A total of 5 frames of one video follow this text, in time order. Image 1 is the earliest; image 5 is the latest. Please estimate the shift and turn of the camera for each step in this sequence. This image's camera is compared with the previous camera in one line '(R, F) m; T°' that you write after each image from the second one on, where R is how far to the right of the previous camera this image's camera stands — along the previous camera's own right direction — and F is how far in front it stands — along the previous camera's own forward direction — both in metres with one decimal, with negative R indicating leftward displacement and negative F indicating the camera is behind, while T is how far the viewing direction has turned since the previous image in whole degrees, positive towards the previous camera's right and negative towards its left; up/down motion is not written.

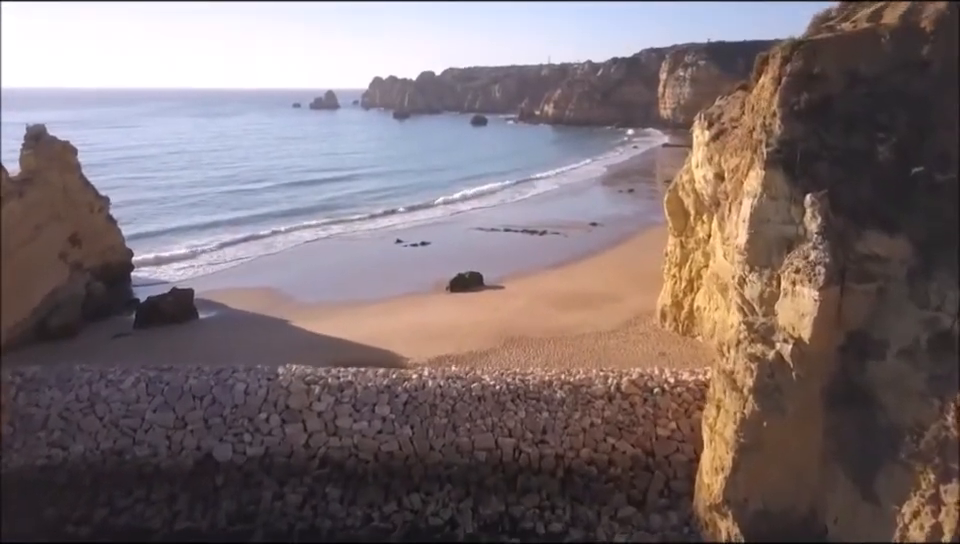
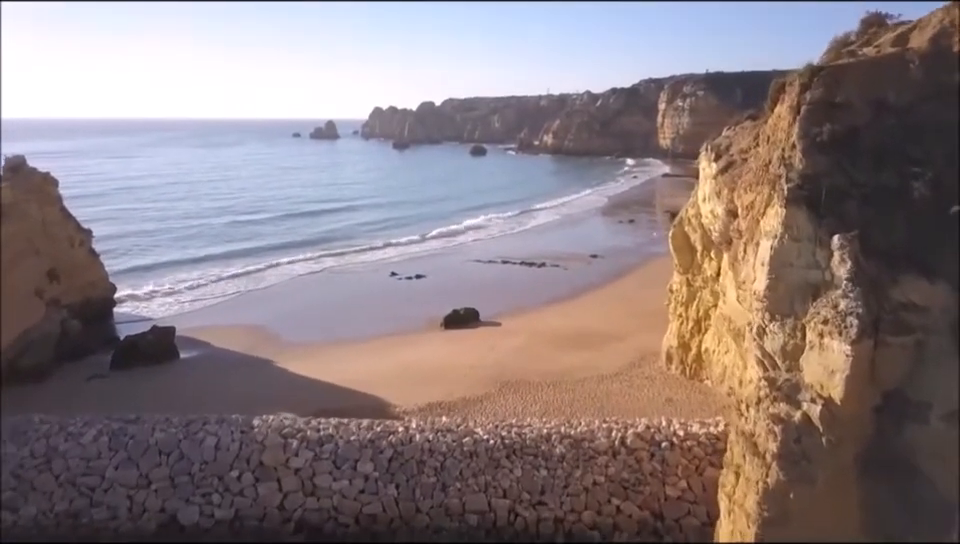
(+0.1, +0.7) m; 0°
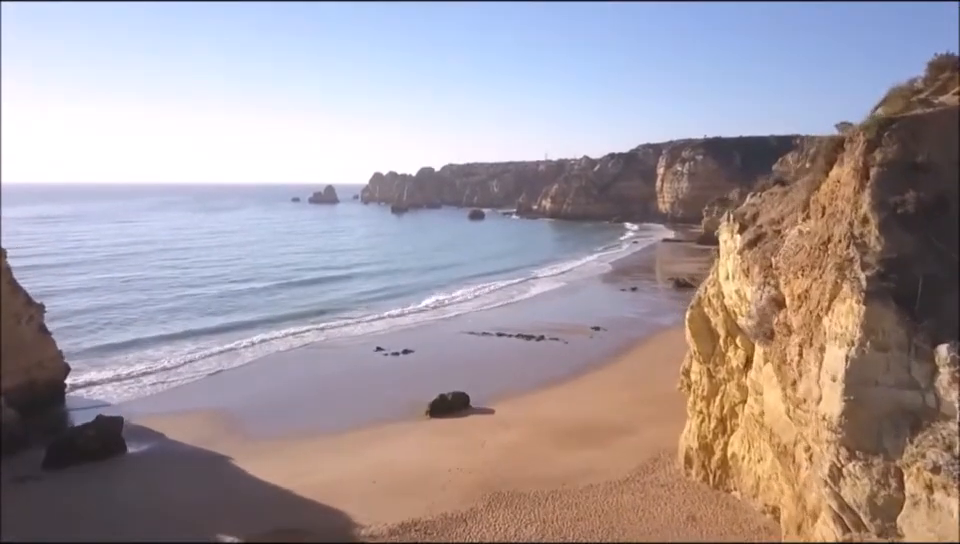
(+0.3, +1.7) m; 0°
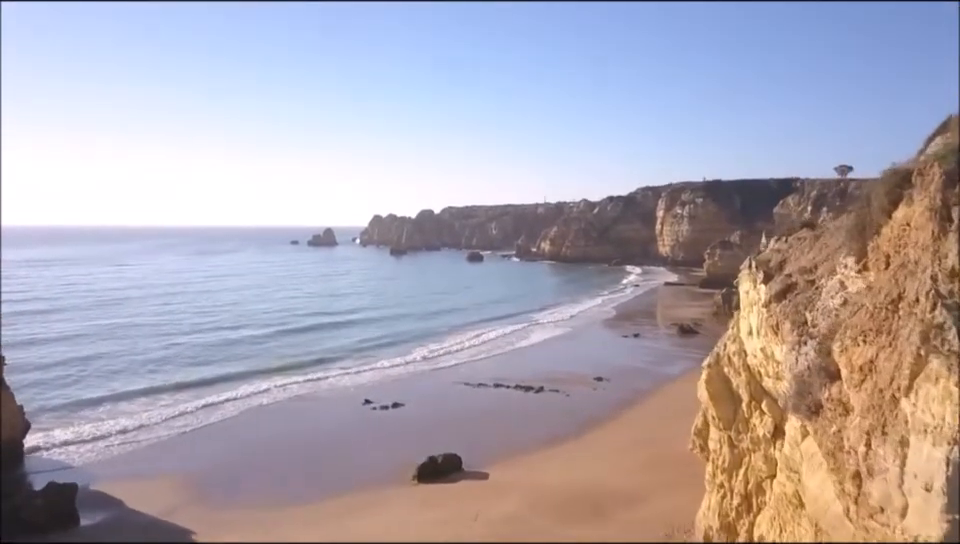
(+0.2, +1.1) m; 0°
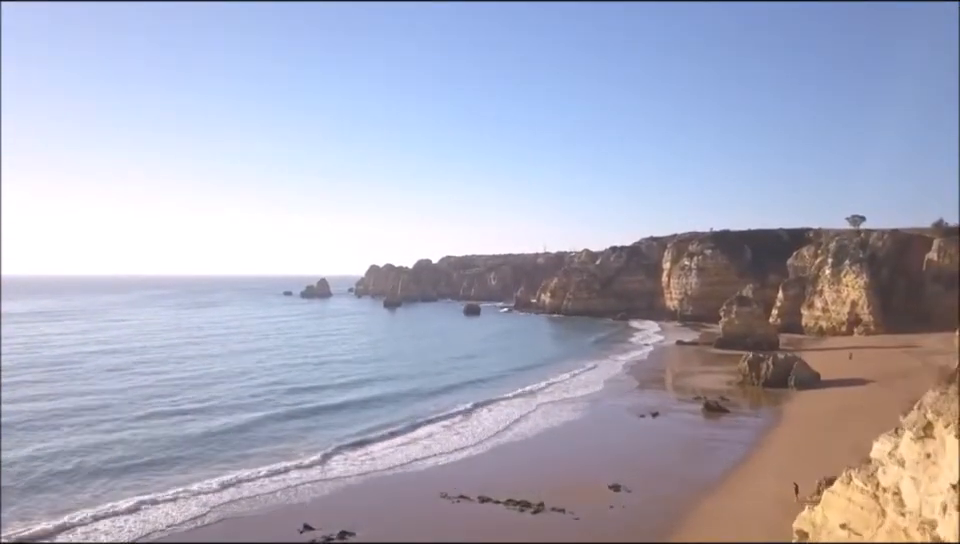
(+0.5, +4.7) m; 0°
